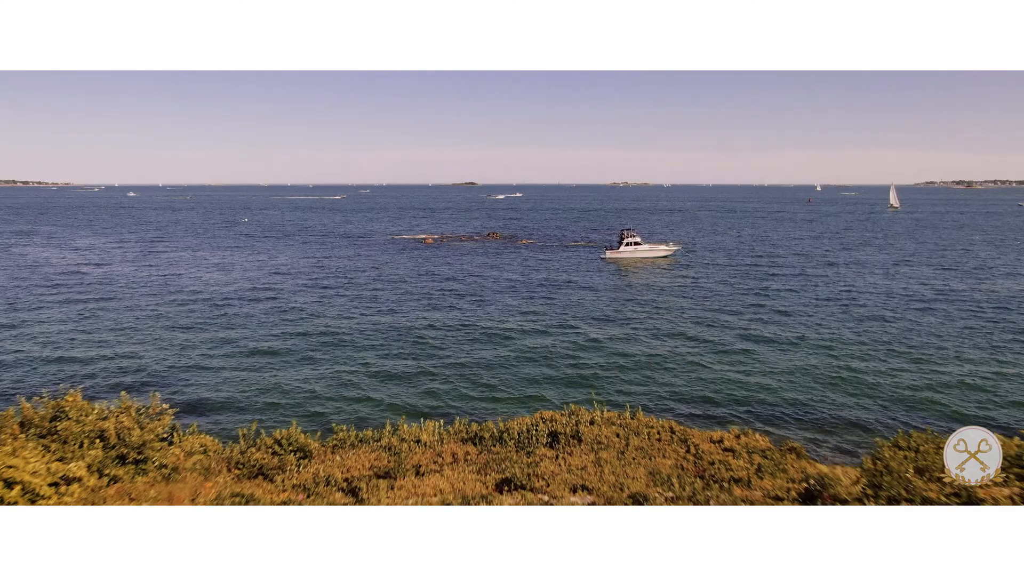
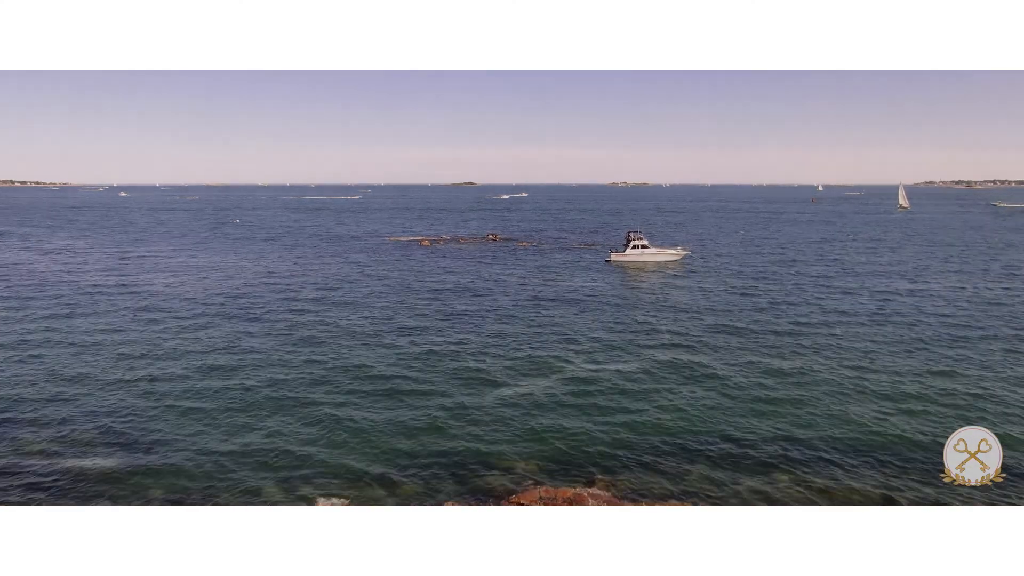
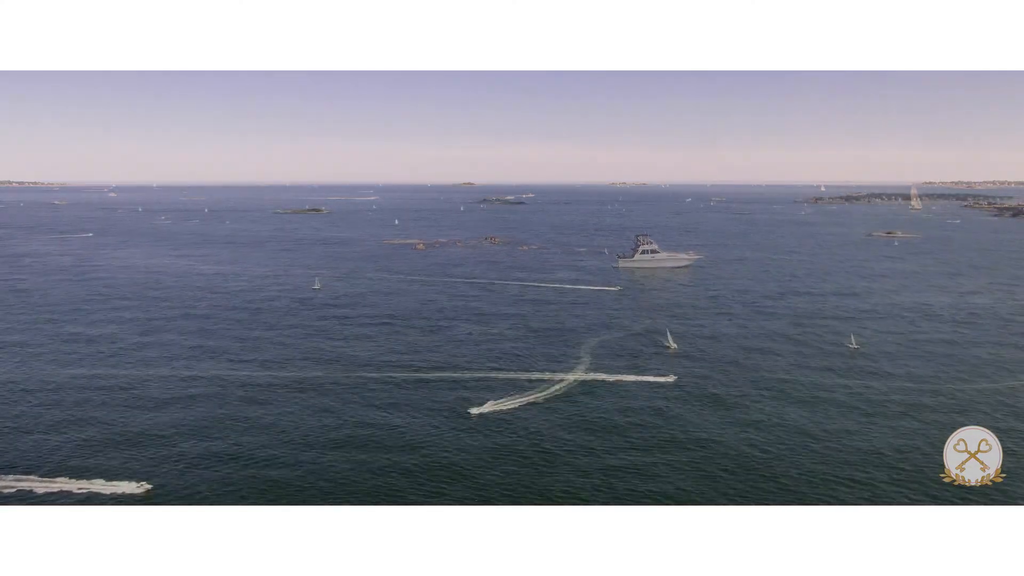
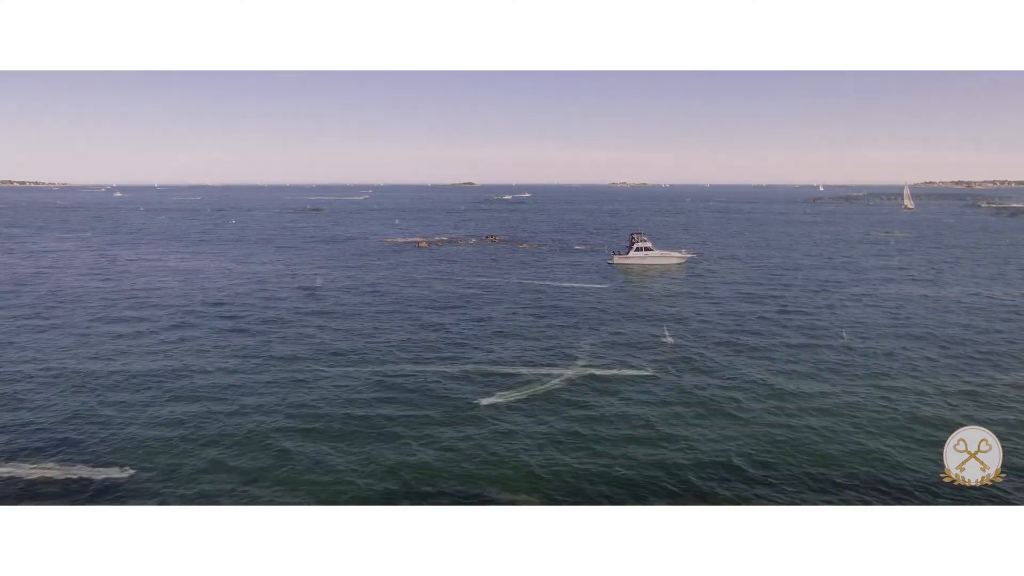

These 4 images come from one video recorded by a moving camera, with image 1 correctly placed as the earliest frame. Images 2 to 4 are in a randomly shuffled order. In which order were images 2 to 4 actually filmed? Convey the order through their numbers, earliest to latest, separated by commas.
2, 4, 3
